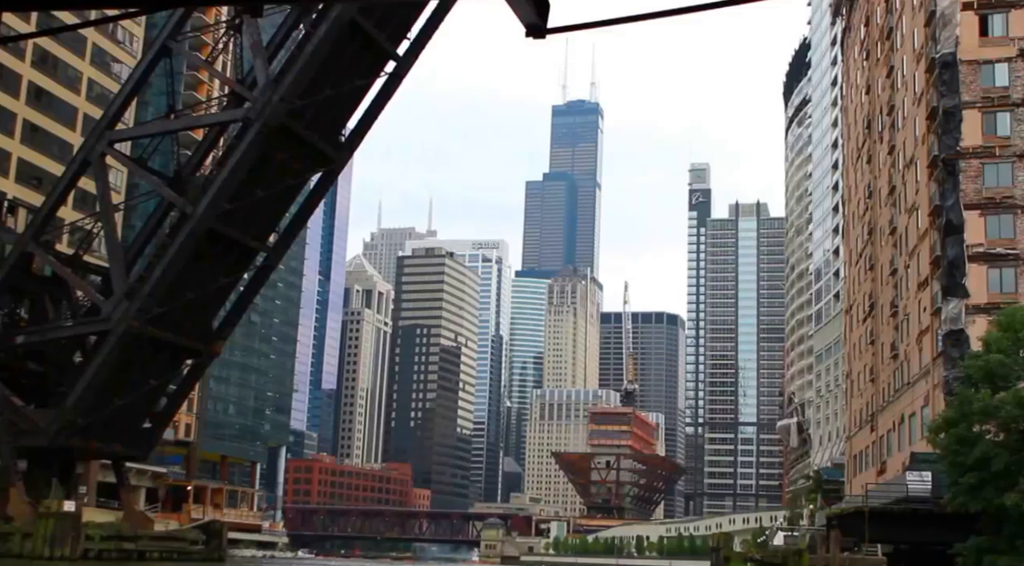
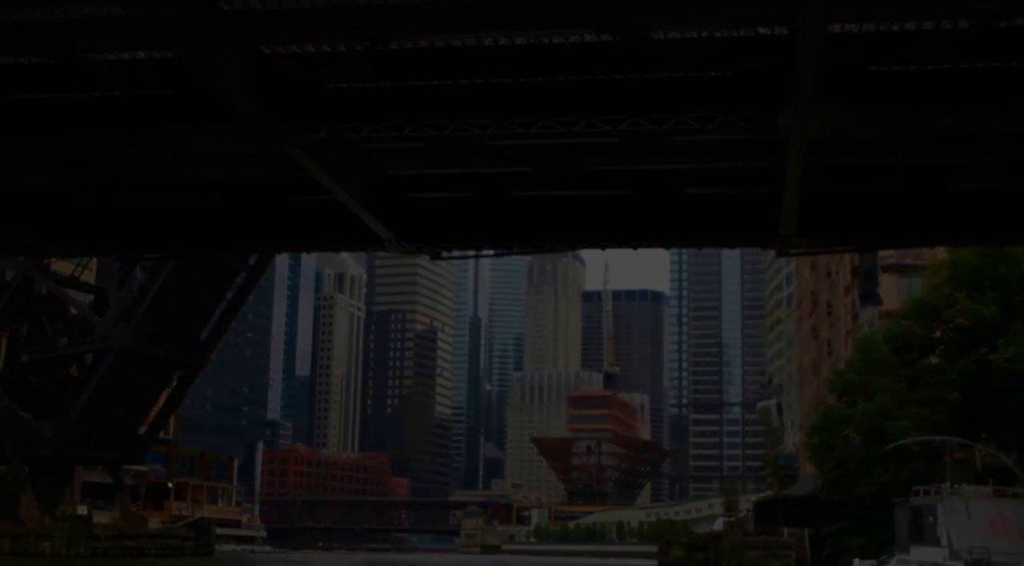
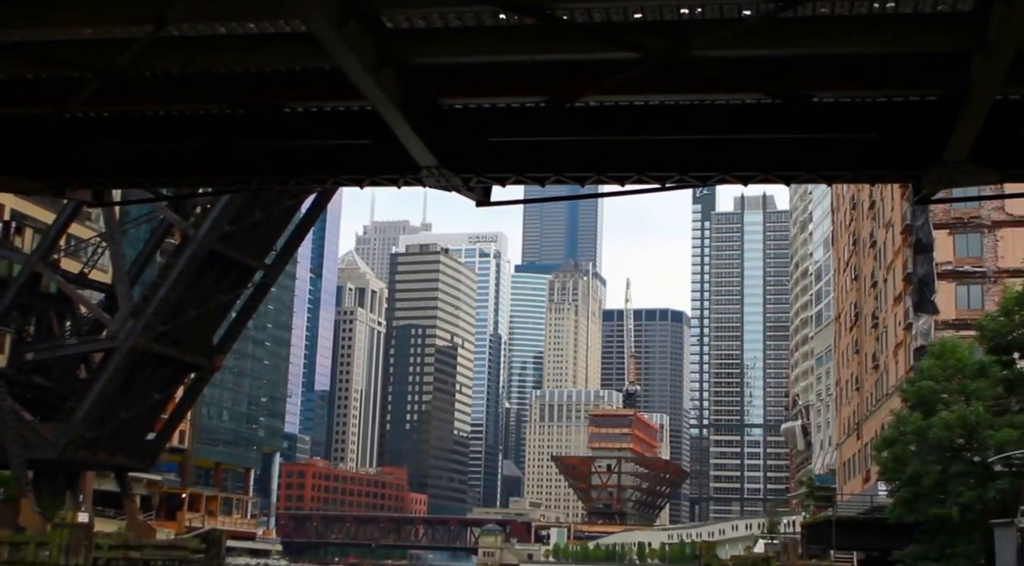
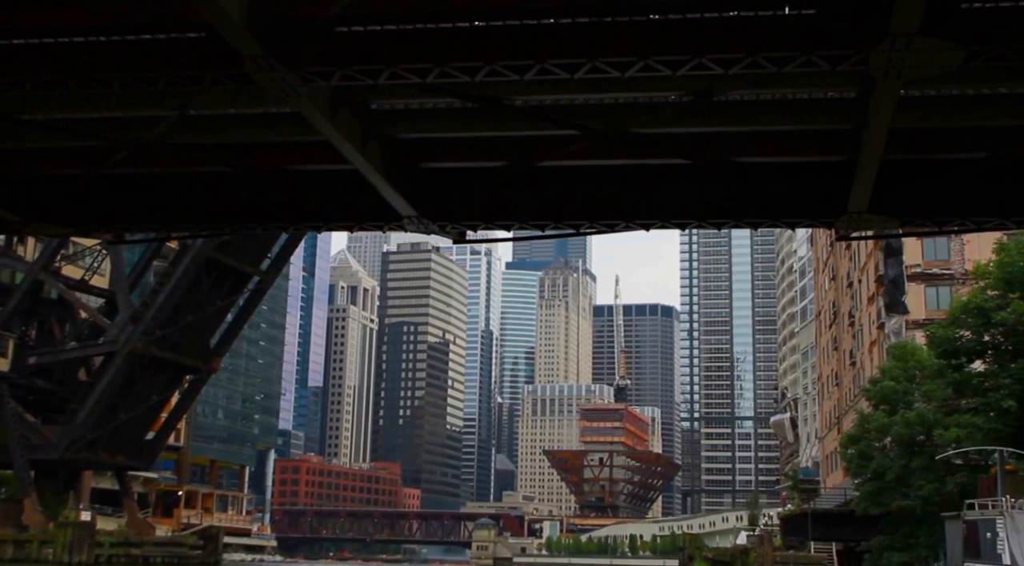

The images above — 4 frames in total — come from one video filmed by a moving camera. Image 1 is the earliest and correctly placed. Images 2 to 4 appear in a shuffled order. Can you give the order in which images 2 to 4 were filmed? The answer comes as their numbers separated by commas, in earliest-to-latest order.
3, 4, 2
